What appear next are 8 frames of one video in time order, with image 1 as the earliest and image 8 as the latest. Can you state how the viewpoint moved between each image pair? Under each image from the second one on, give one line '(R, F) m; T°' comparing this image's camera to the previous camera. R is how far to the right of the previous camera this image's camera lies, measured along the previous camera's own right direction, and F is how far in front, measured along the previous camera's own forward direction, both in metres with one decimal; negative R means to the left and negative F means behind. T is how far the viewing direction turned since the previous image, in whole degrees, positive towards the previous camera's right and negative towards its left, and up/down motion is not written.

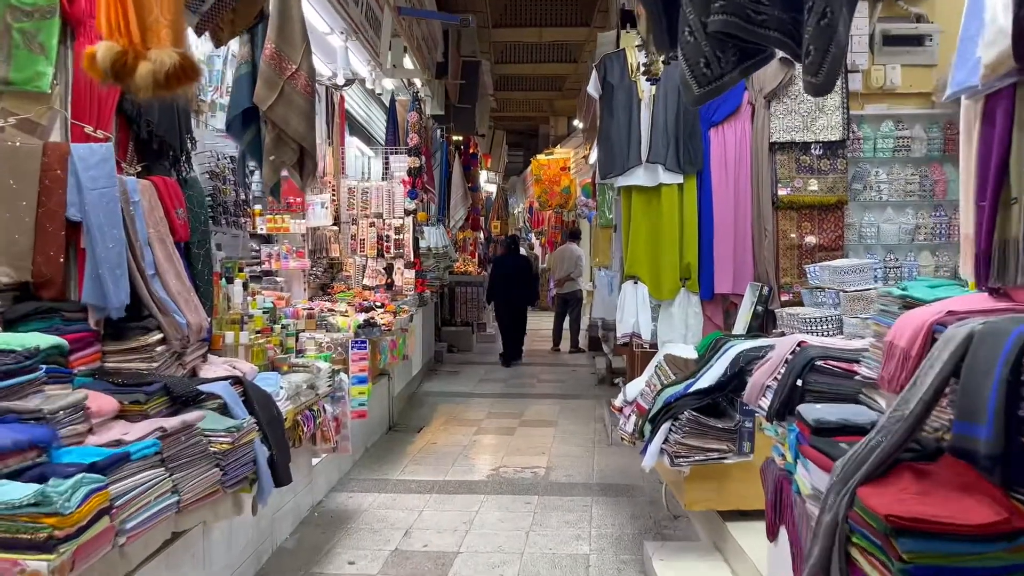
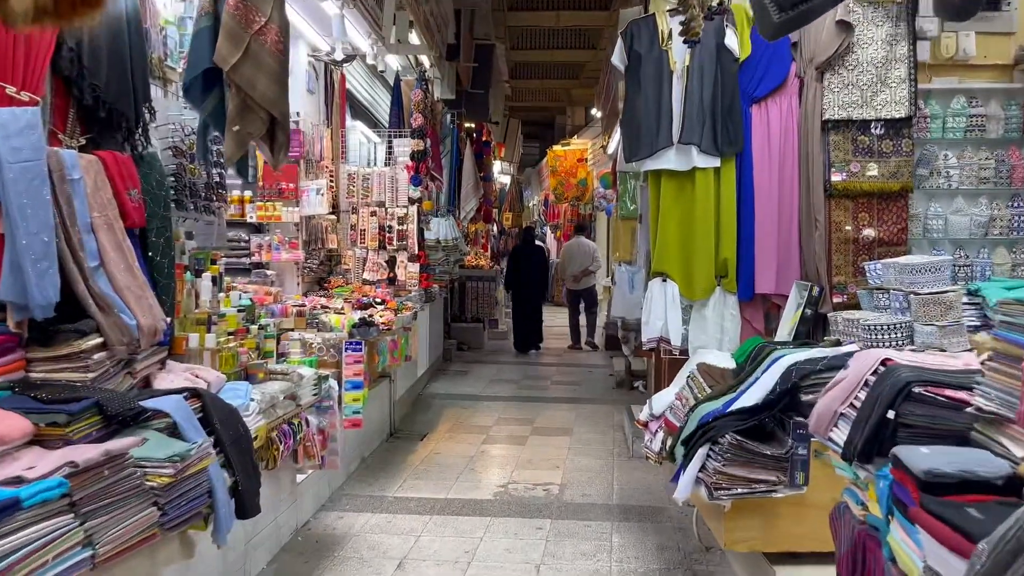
(0.0, +0.5) m; -1°
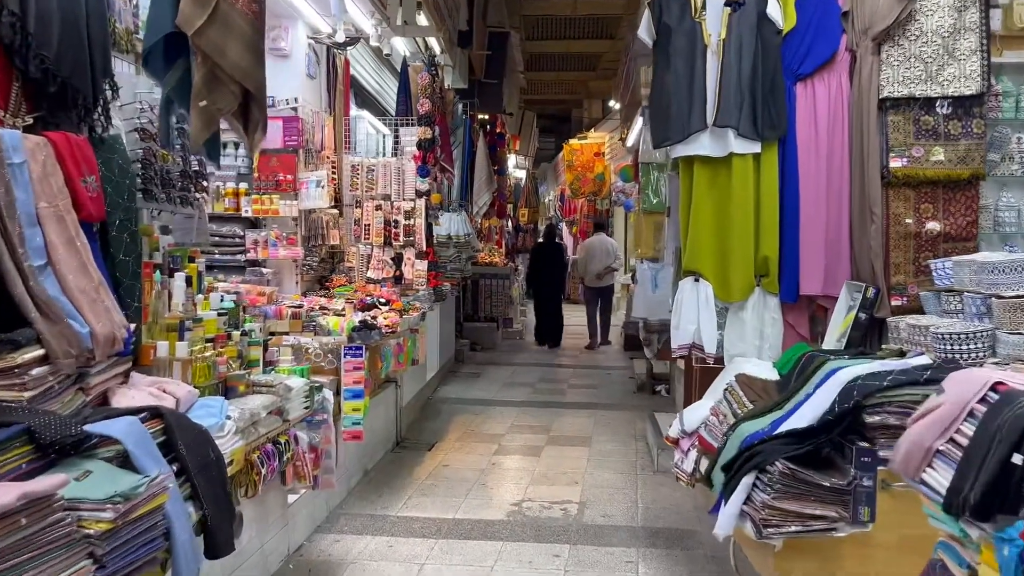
(0.0, +0.4) m; -1°
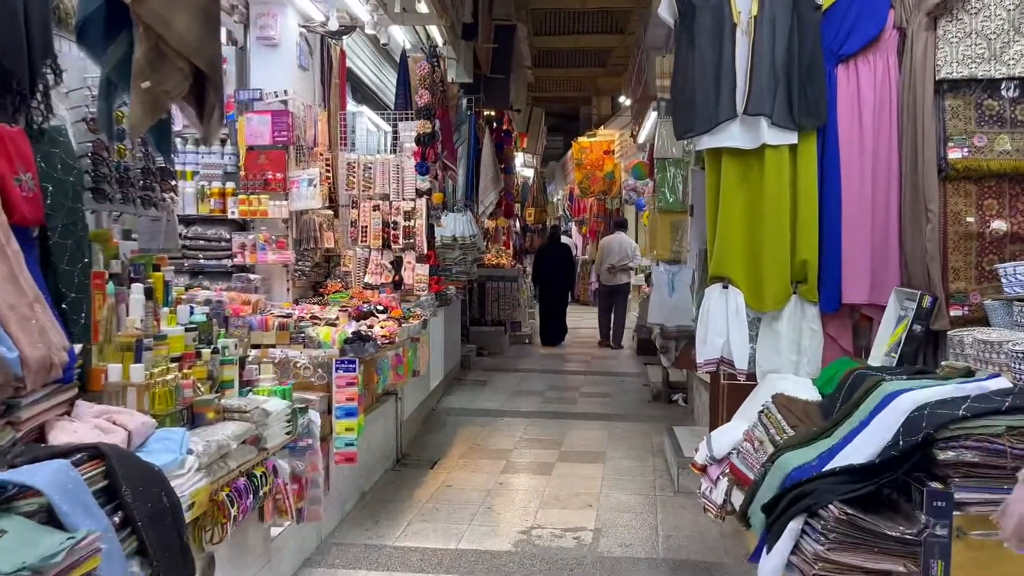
(0.0, +0.3) m; -1°
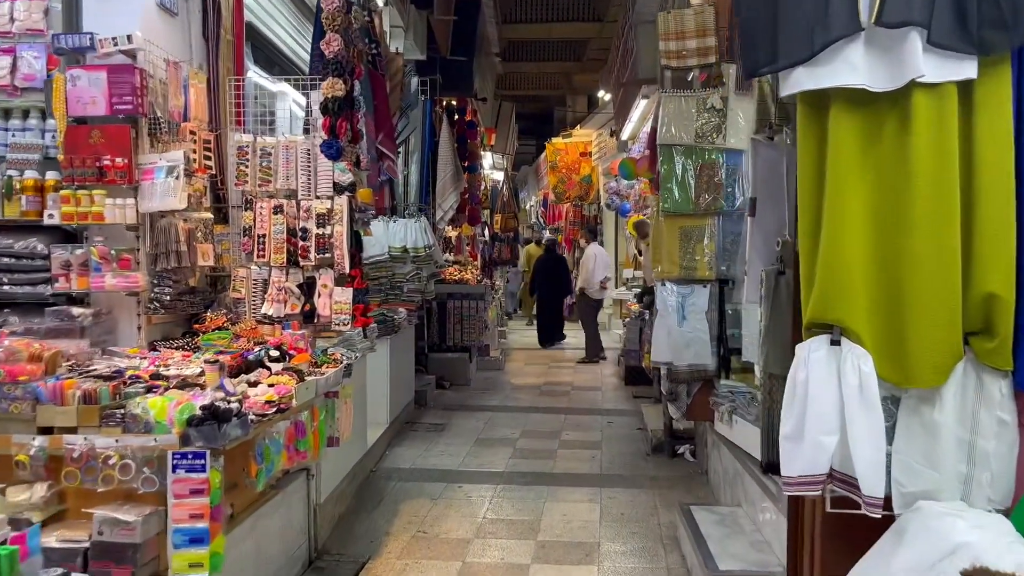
(+0.1, +1.3) m; +2°
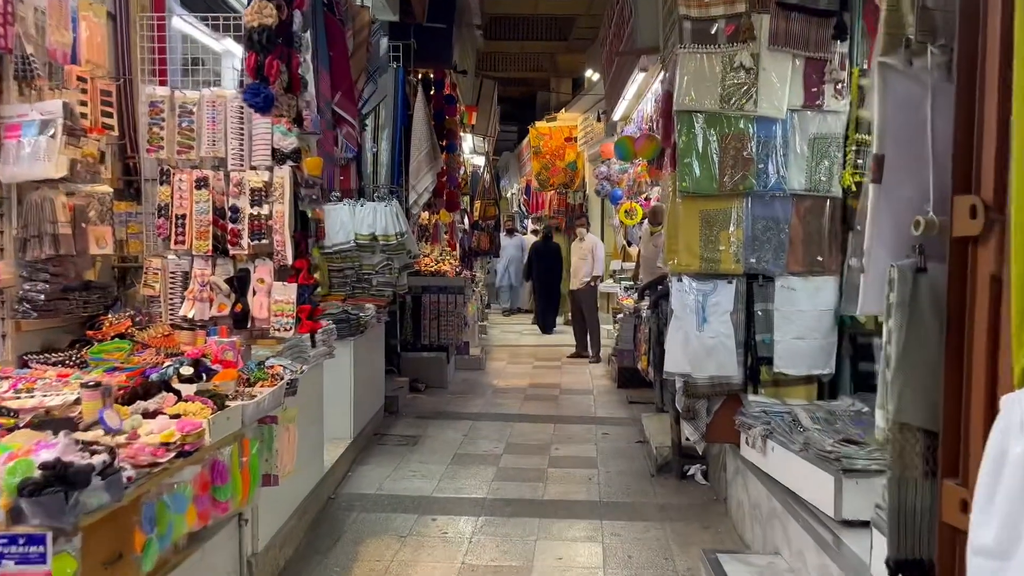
(0.0, +0.7) m; +1°
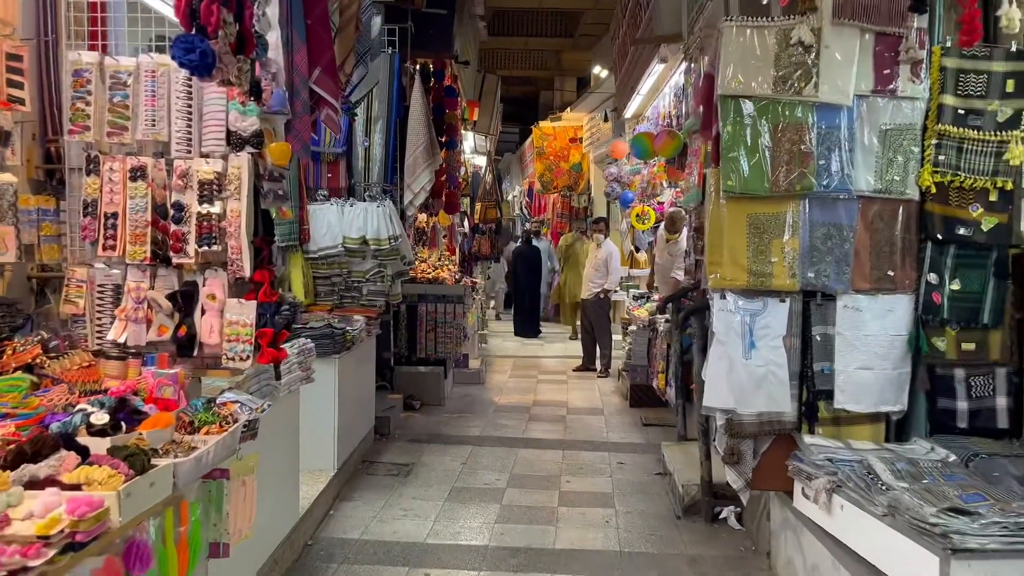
(0.0, +0.5) m; 0°
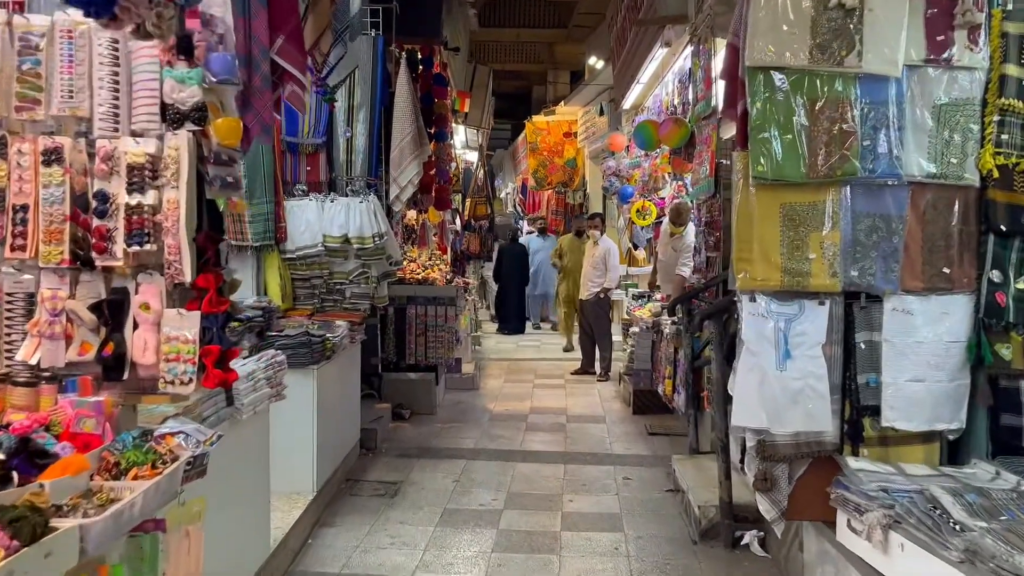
(0.0, +0.4) m; +1°
